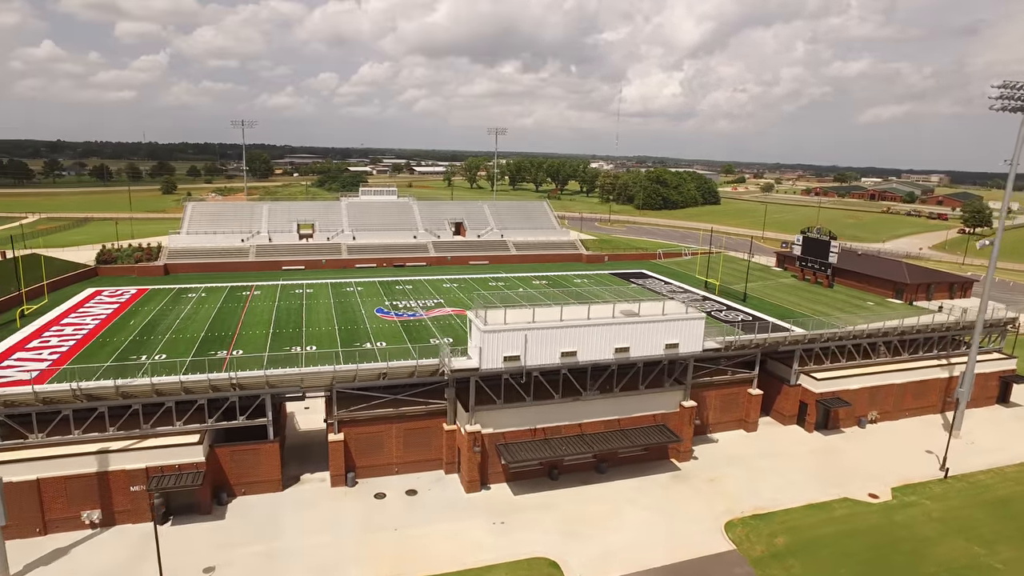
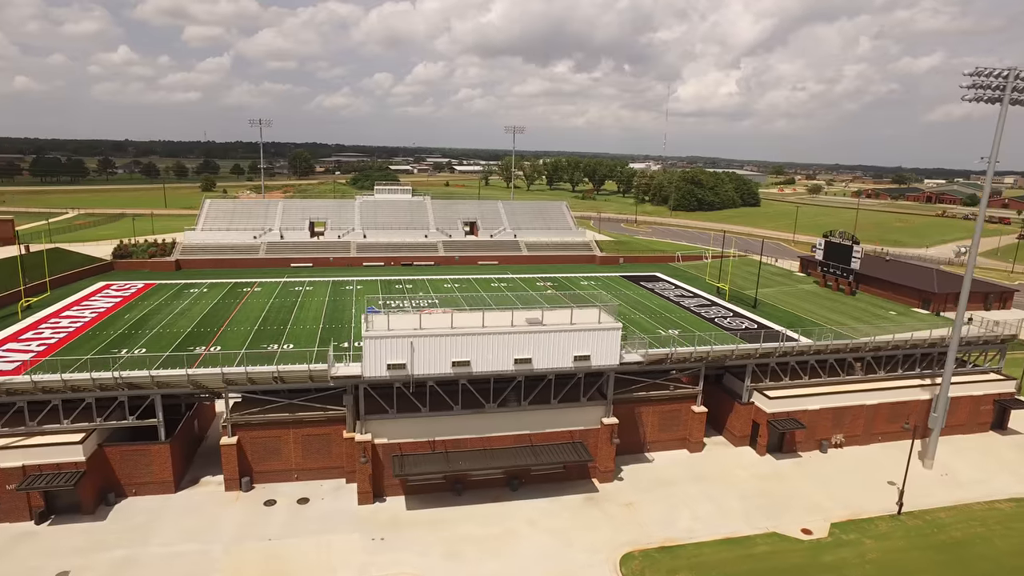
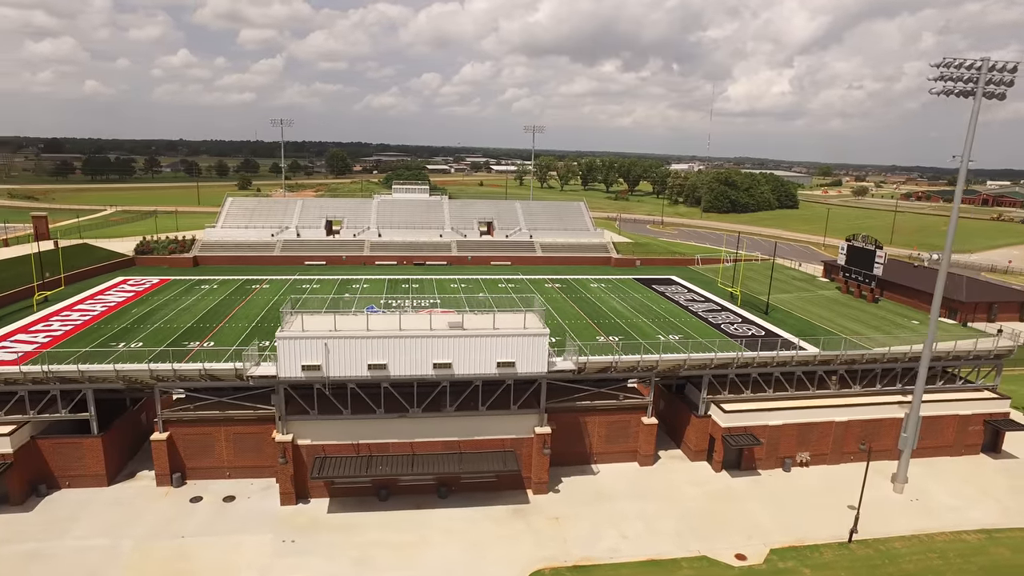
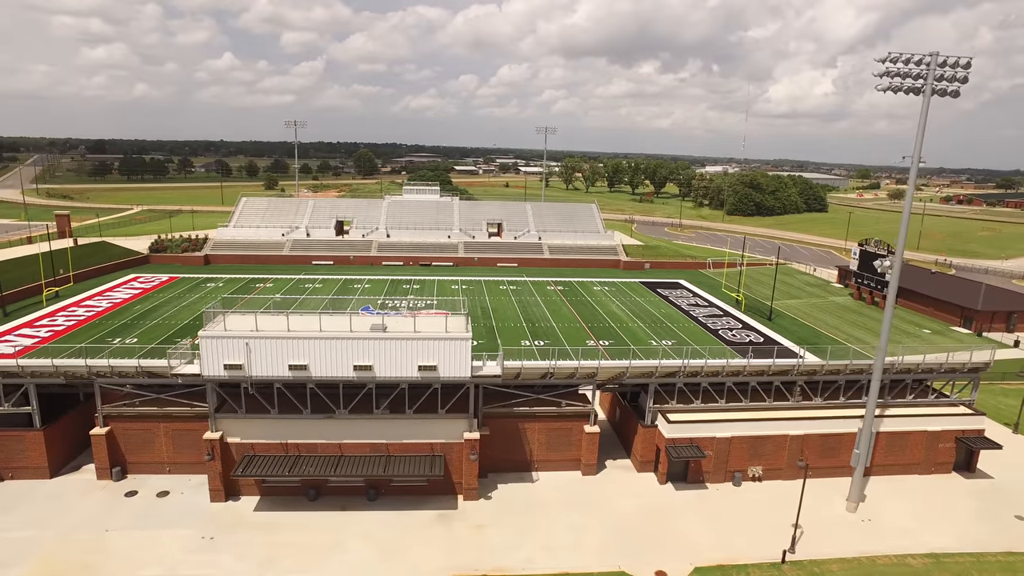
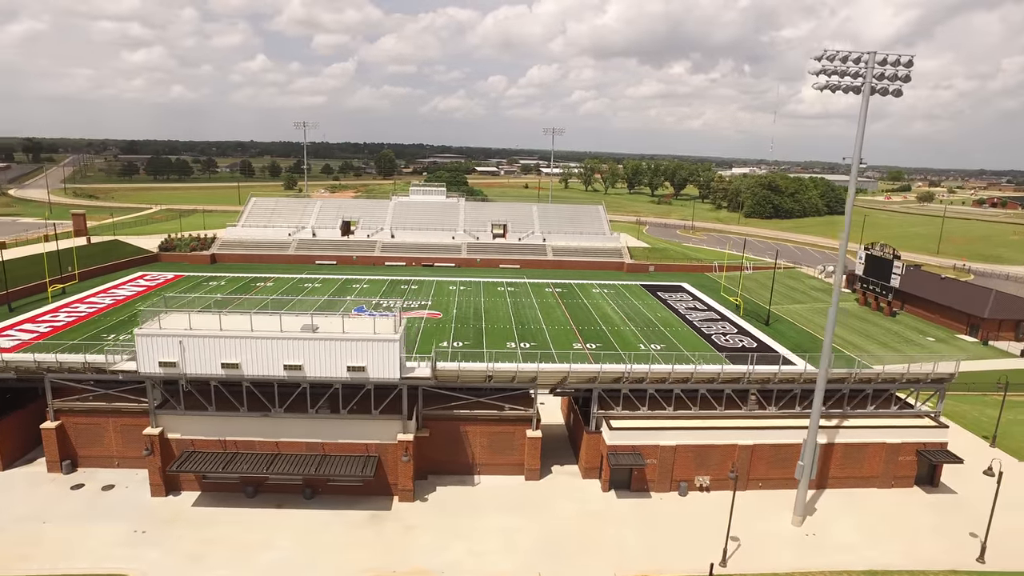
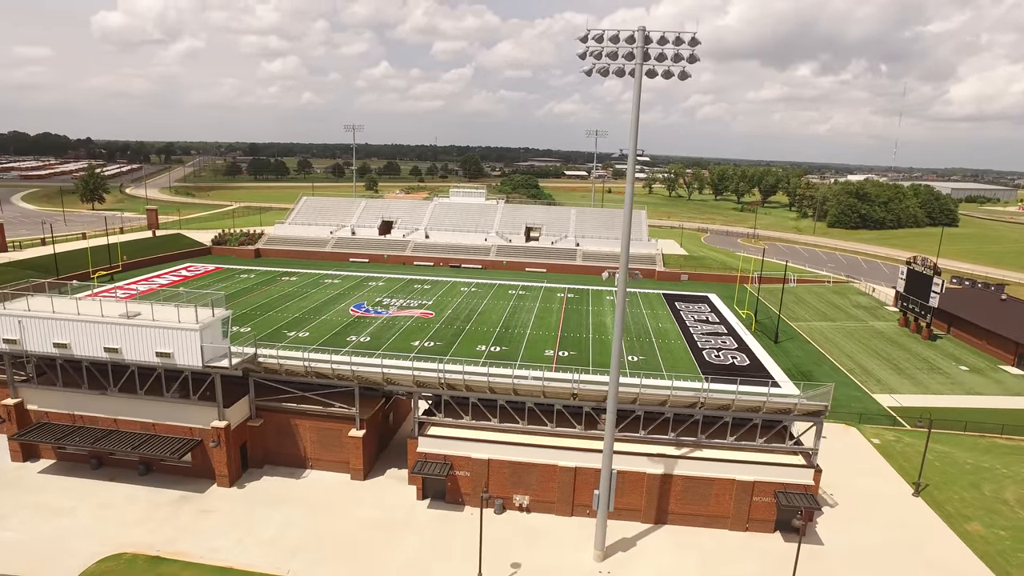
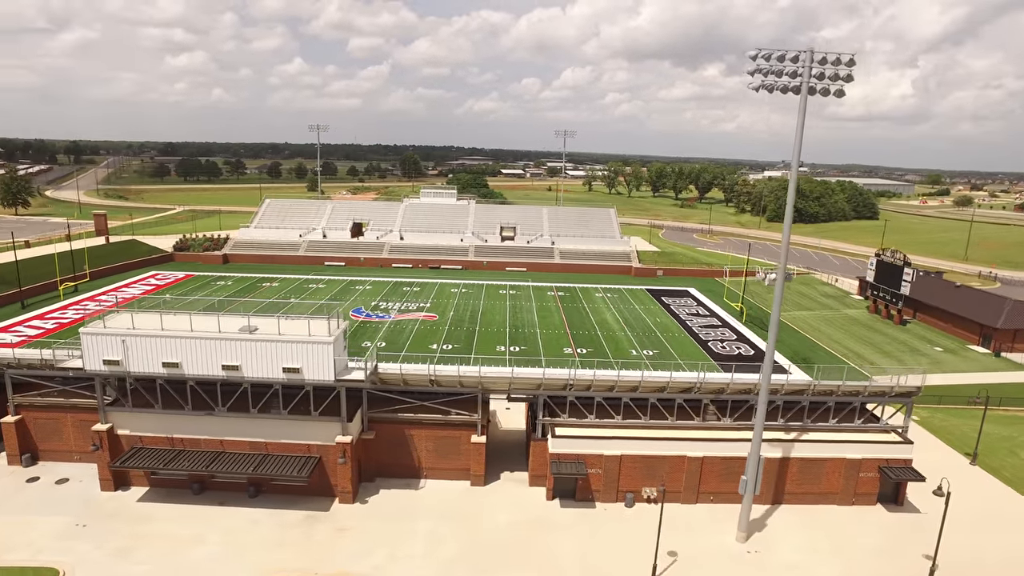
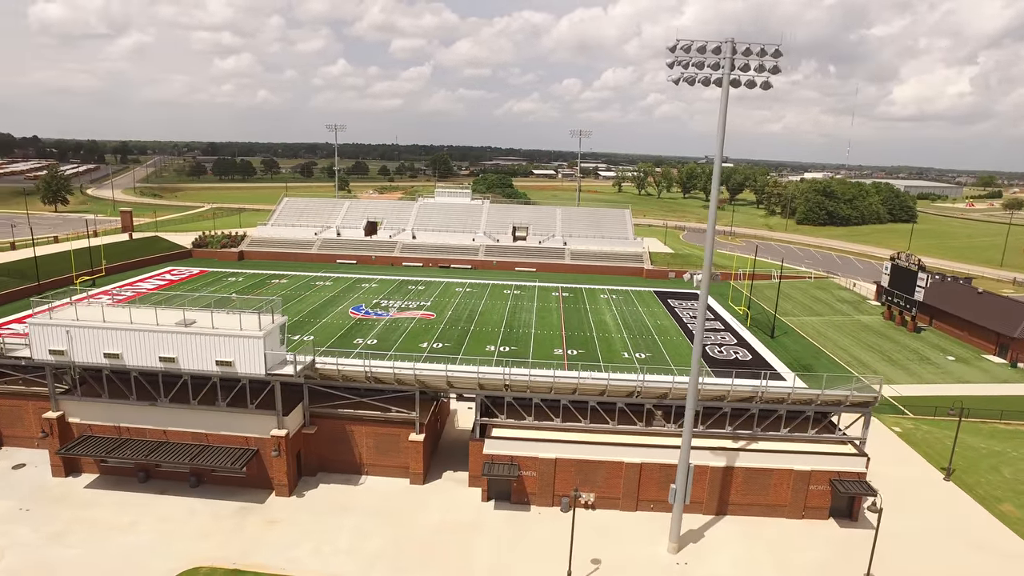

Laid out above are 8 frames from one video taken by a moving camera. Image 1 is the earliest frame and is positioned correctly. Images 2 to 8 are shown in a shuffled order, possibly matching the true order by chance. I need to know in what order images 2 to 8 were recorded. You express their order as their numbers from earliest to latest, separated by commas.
2, 3, 4, 5, 7, 8, 6
